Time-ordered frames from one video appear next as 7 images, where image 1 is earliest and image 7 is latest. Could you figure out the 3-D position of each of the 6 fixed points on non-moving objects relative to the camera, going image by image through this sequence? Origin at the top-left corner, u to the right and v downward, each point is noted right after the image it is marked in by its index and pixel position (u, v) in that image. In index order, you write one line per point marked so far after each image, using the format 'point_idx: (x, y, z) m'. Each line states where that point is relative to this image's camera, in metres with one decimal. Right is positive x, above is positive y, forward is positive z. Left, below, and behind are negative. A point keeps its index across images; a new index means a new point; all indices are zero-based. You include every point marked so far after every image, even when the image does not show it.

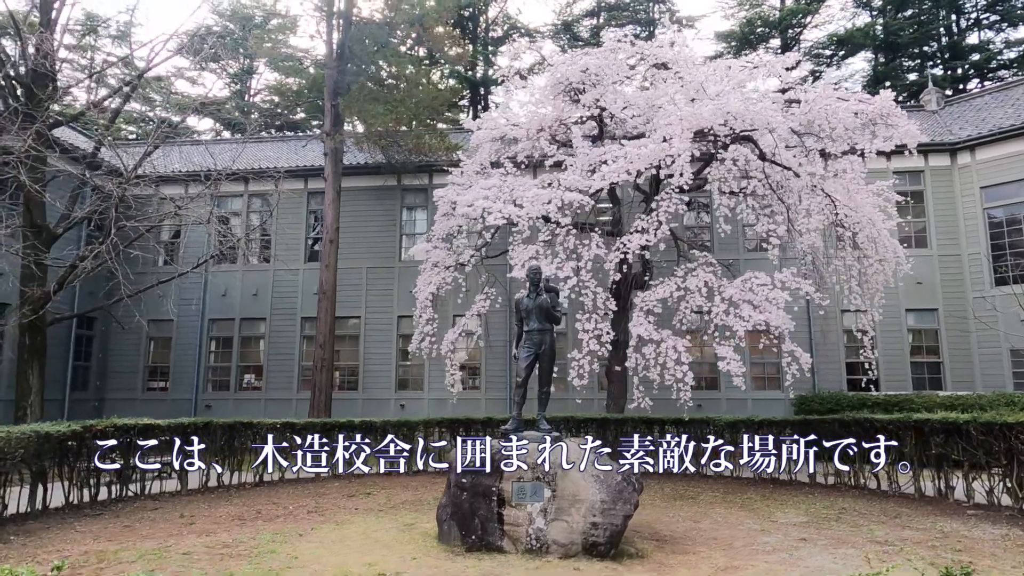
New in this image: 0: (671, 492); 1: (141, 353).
0: (+1.9, -2.5, +8.0) m
1: (-9.9, -1.7, +17.7) m
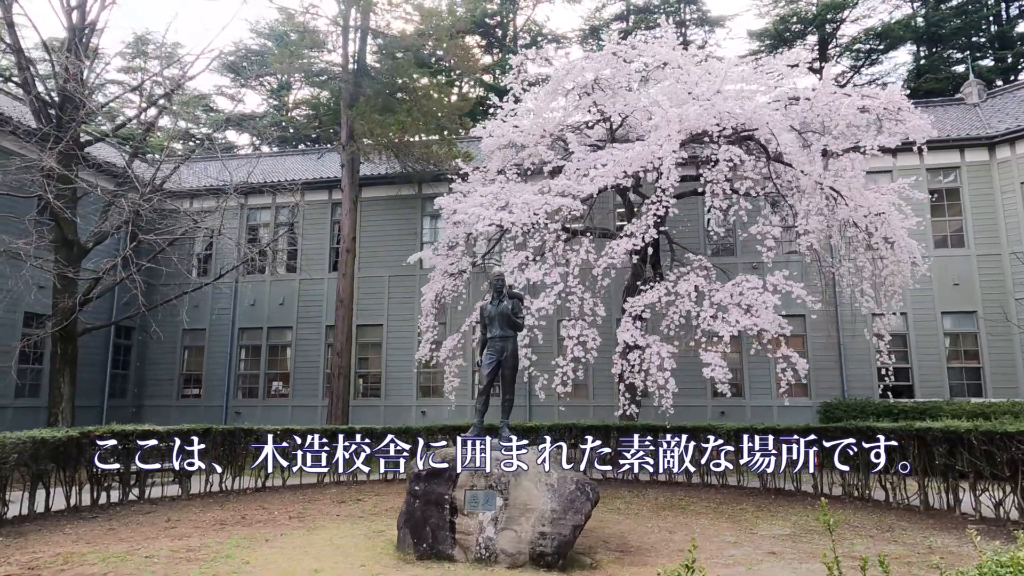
0: (+1.8, -2.5, +7.8) m
1: (-9.3, -2.0, +18.4) m
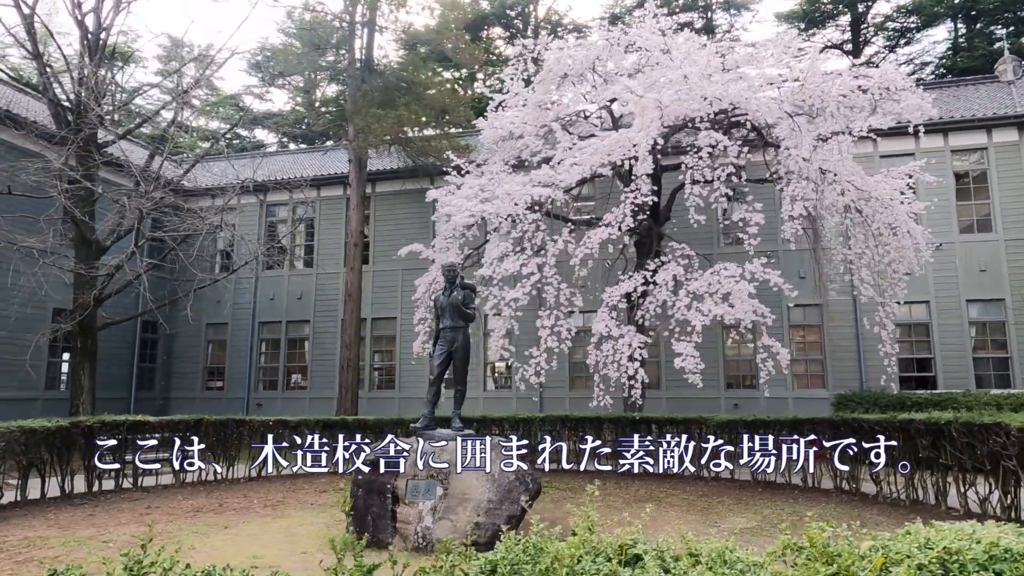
0: (+1.5, -2.4, +7.7) m
1: (-8.9, -1.9, +18.9) m
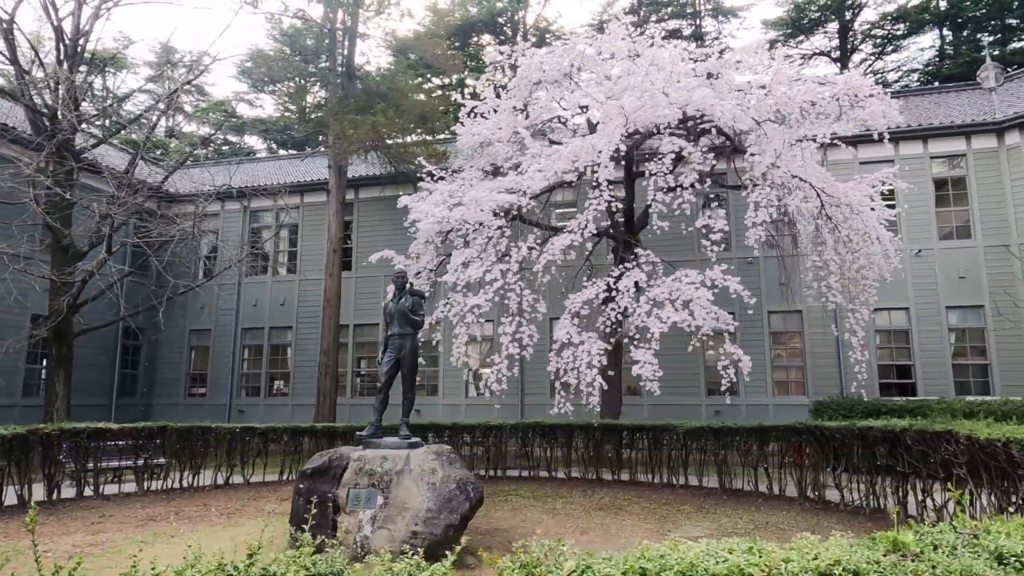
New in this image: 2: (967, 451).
0: (+1.1, -2.5, +7.7) m
1: (-9.4, -2.1, +18.8) m
2: (+3.7, -1.3, +5.3) m
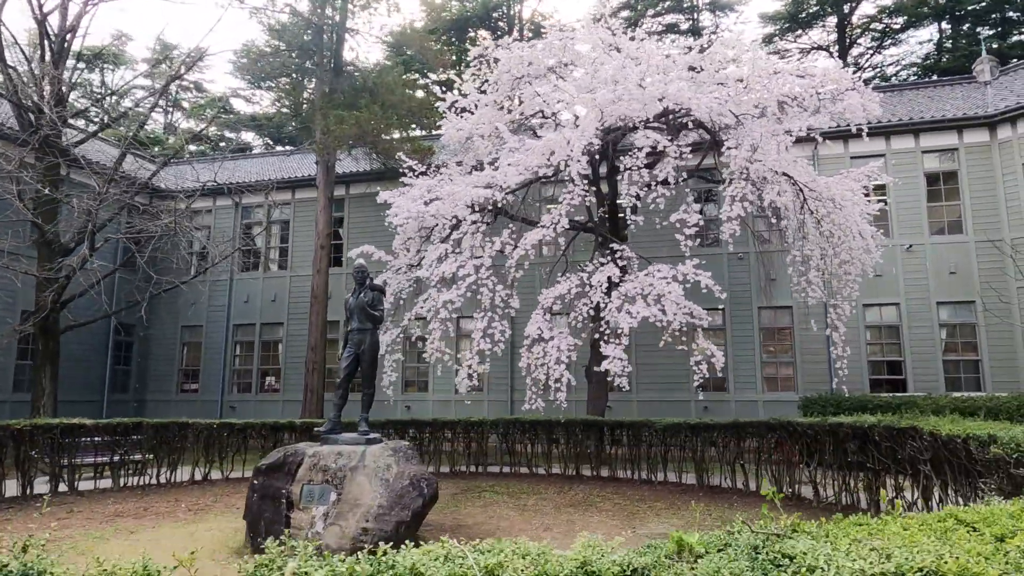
0: (+0.8, -2.4, +7.6) m
1: (-9.7, -2.0, +18.9) m
2: (+3.3, -1.3, +5.3) m
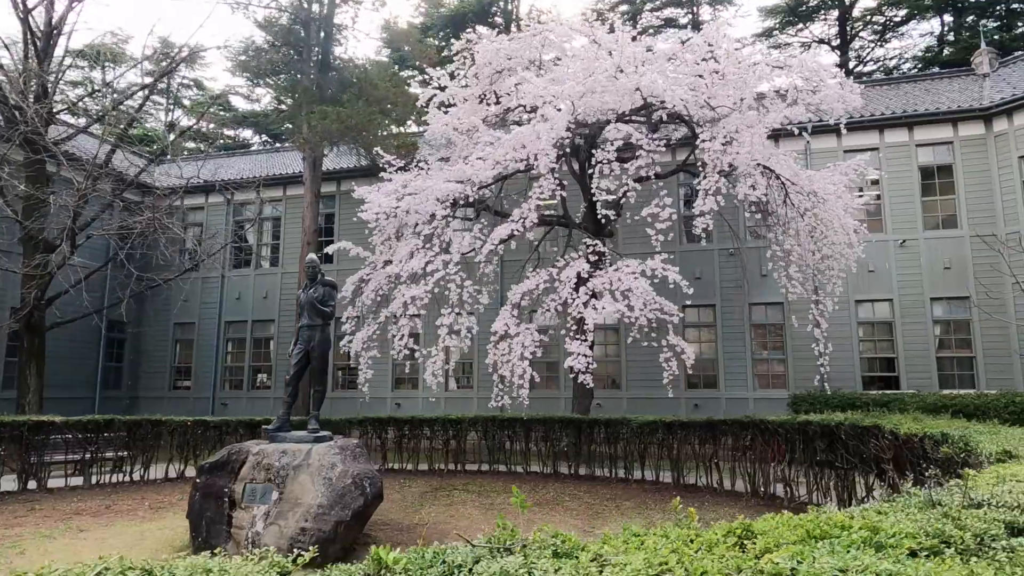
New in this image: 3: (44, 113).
0: (+0.4, -2.4, +7.5) m
1: (-9.9, -1.9, +18.9) m
2: (+2.9, -1.2, +5.1) m
3: (-9.1, +3.4, +12.9) m
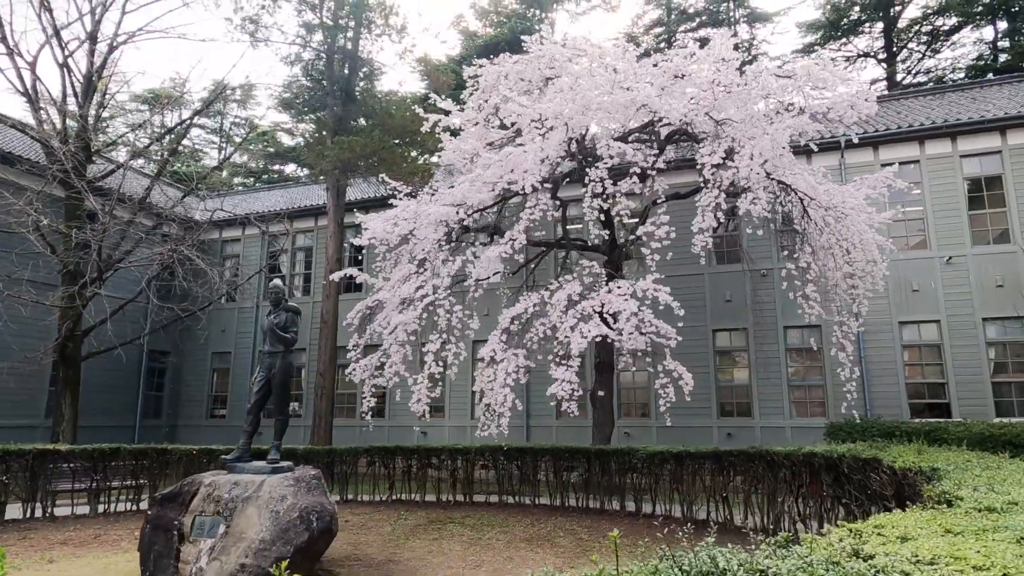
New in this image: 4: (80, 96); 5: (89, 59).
0: (+0.3, -2.6, +7.1) m
1: (-9.0, -2.8, +19.3) m
2: (+2.6, -1.3, +4.6) m
3: (-8.8, +2.8, +13.4) m
4: (-9.4, +4.1, +14.3) m
5: (-9.4, +5.0, +14.6) m
